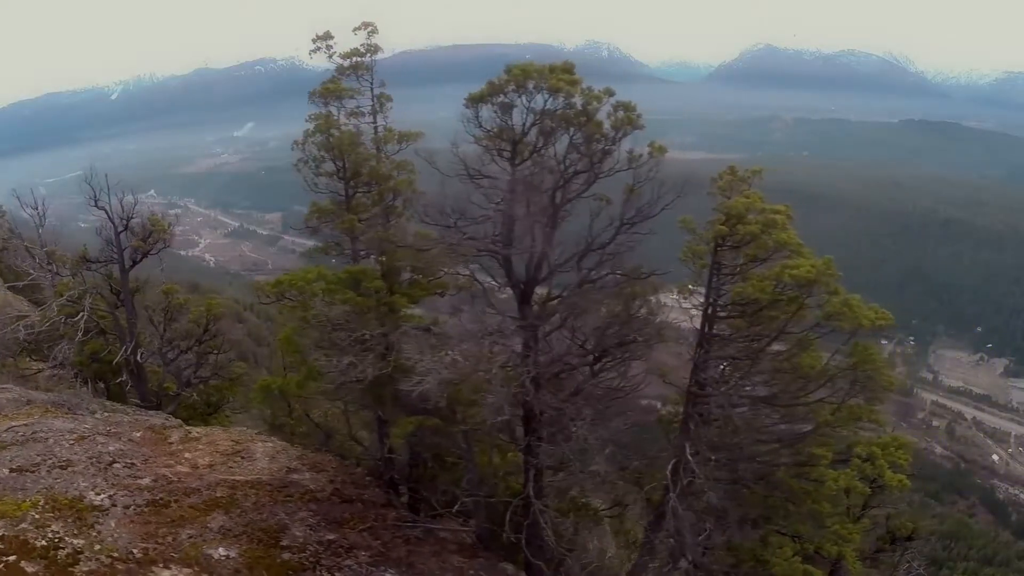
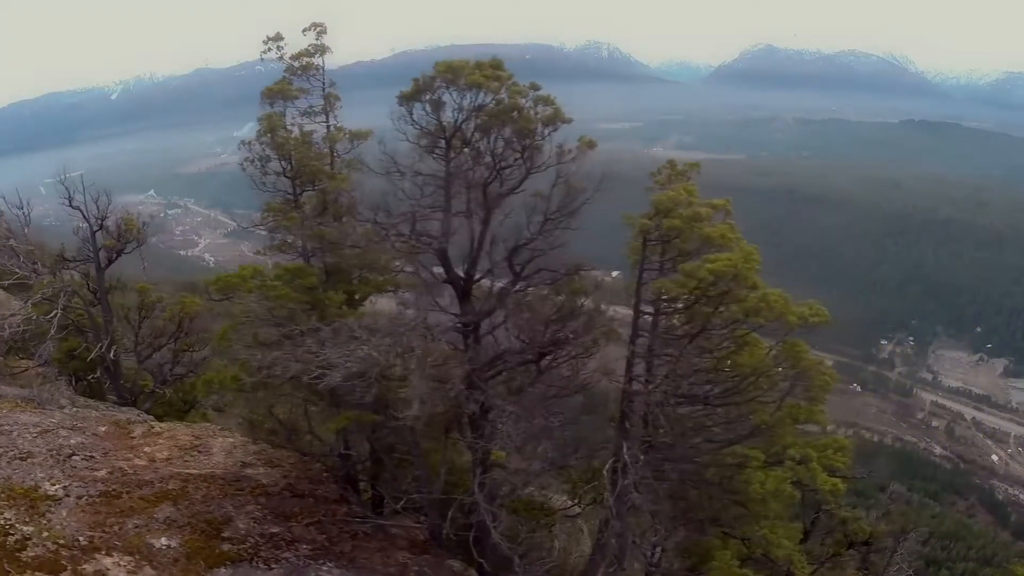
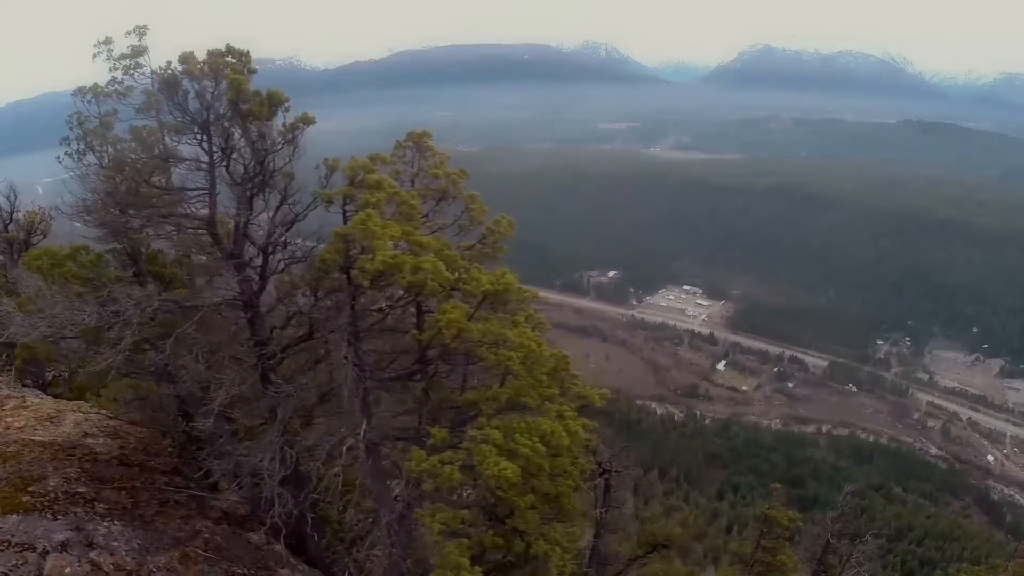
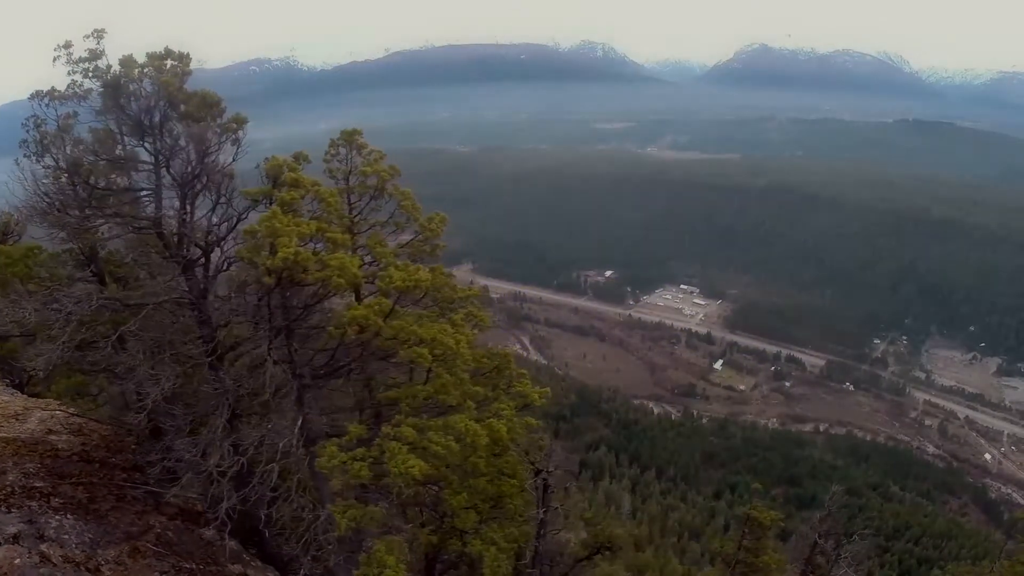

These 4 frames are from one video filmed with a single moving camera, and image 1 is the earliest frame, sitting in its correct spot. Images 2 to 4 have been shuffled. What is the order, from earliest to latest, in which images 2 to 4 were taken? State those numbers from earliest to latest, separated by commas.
2, 3, 4
